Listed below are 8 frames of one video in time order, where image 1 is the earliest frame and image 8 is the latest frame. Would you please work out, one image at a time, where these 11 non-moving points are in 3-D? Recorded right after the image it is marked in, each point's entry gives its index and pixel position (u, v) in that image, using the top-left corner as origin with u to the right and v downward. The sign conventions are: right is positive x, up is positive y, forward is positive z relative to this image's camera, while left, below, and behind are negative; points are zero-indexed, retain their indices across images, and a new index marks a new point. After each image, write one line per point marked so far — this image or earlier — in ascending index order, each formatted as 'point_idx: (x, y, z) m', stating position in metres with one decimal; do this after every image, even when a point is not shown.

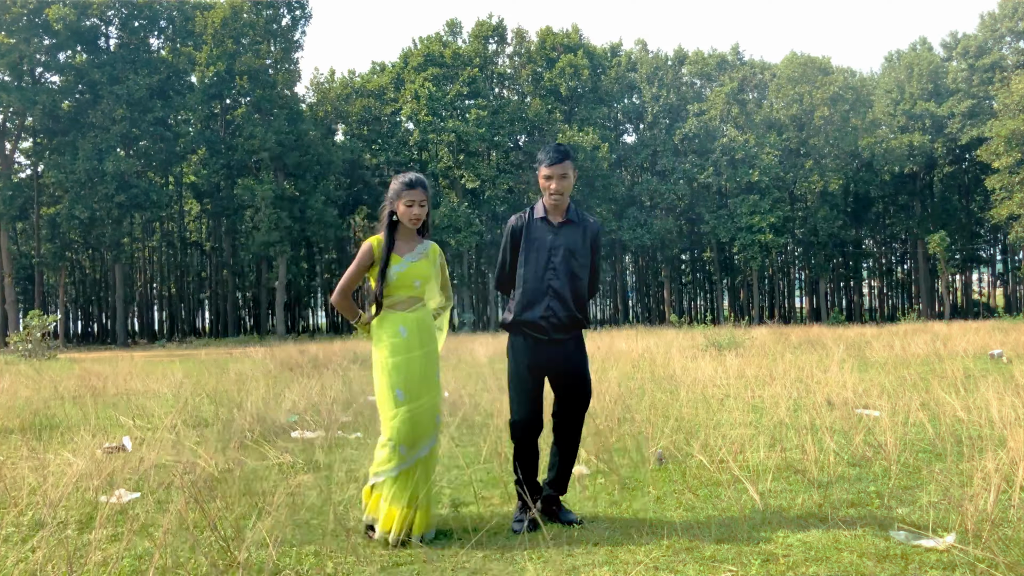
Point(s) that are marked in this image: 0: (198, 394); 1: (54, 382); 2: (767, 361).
0: (-3.1, -1.0, +6.5) m
1: (-5.5, -1.1, +8.0) m
2: (+3.1, -0.9, +8.3) m
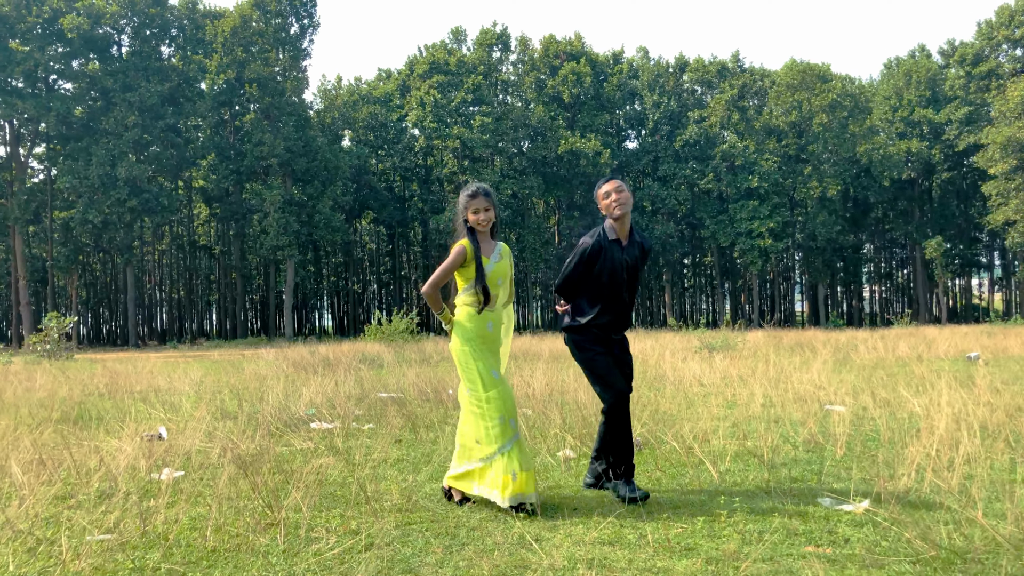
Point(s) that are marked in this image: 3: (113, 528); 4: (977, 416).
0: (-3.1, -1.1, +7.0) m
1: (-5.5, -1.2, +8.5) m
2: (+3.1, -1.0, +8.8) m
3: (-1.5, -0.9, +2.6) m
4: (+2.8, -0.8, +4.0) m
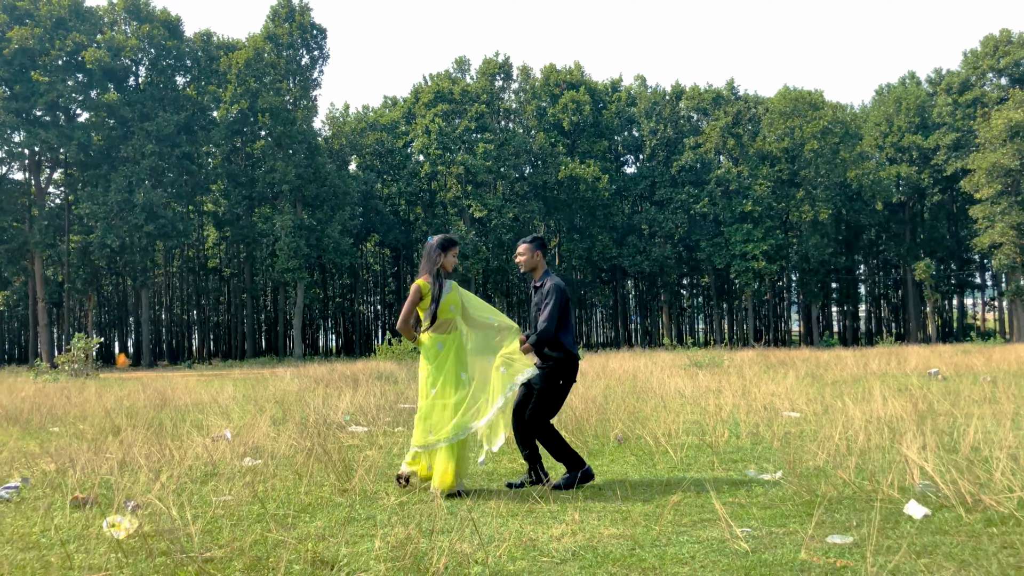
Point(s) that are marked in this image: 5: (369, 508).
0: (-3.0, -1.4, +8.0) m
1: (-5.4, -1.5, +9.5) m
2: (+3.2, -1.3, +9.7) m
3: (-1.5, -1.1, +3.6) m
4: (+2.8, -1.0, +5.0) m
5: (-0.7, -1.1, +3.3) m
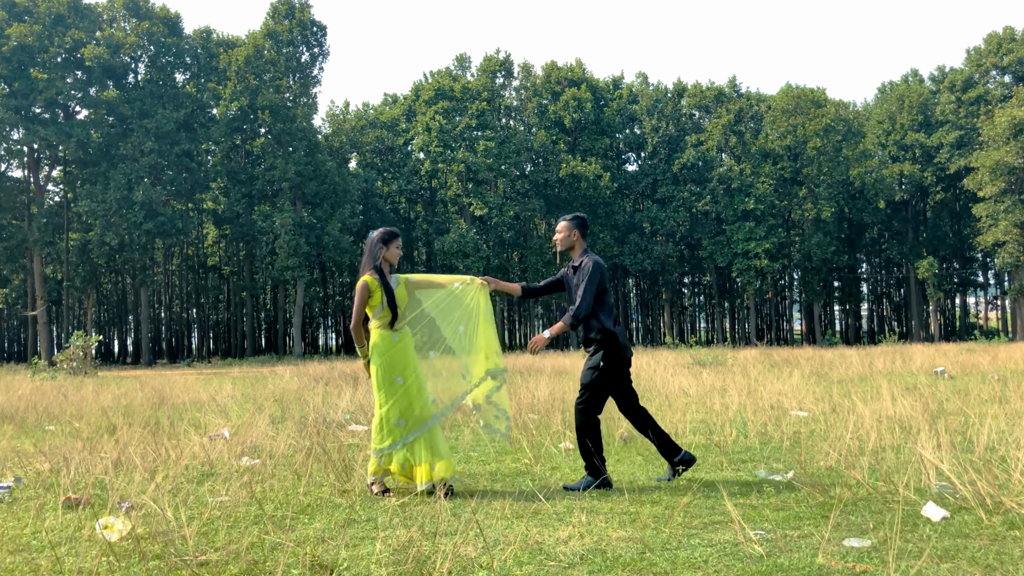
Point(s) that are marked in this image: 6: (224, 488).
0: (-3.0, -1.3, +7.9) m
1: (-5.4, -1.5, +9.4) m
2: (+3.2, -1.3, +9.6) m
3: (-1.5, -1.1, +3.5) m
4: (+2.8, -0.9, +4.9) m
5: (-0.7, -1.1, +3.2) m
6: (-1.5, -1.1, +3.6) m
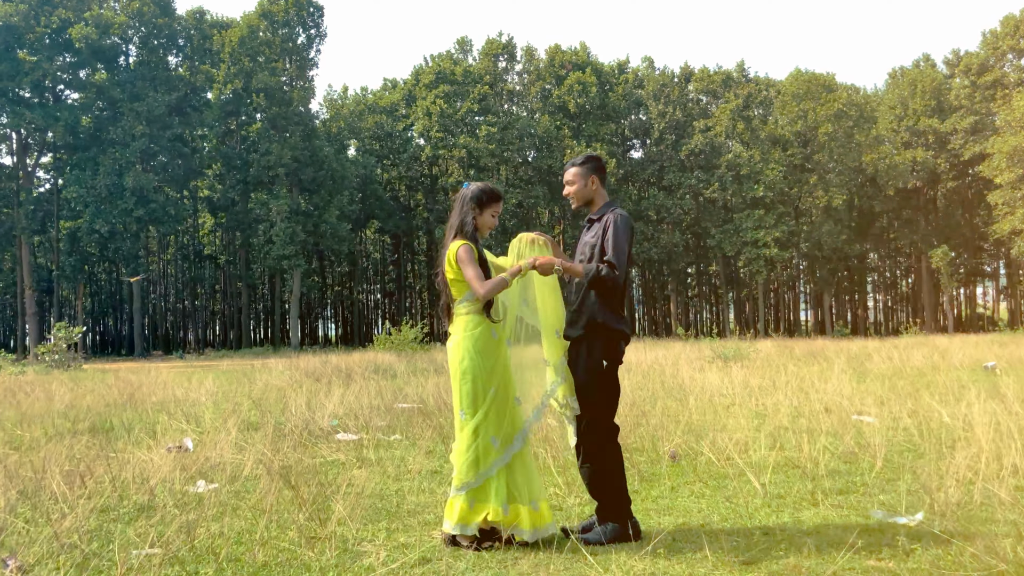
0: (-2.9, -1.2, +7.0) m
1: (-5.3, -1.3, +8.5) m
2: (+3.4, -1.1, +8.7) m
3: (-1.4, -1.0, +2.6) m
4: (+2.9, -0.8, +4.0) m
5: (-0.6, -1.0, +2.3) m
6: (-1.4, -1.0, +2.7) m
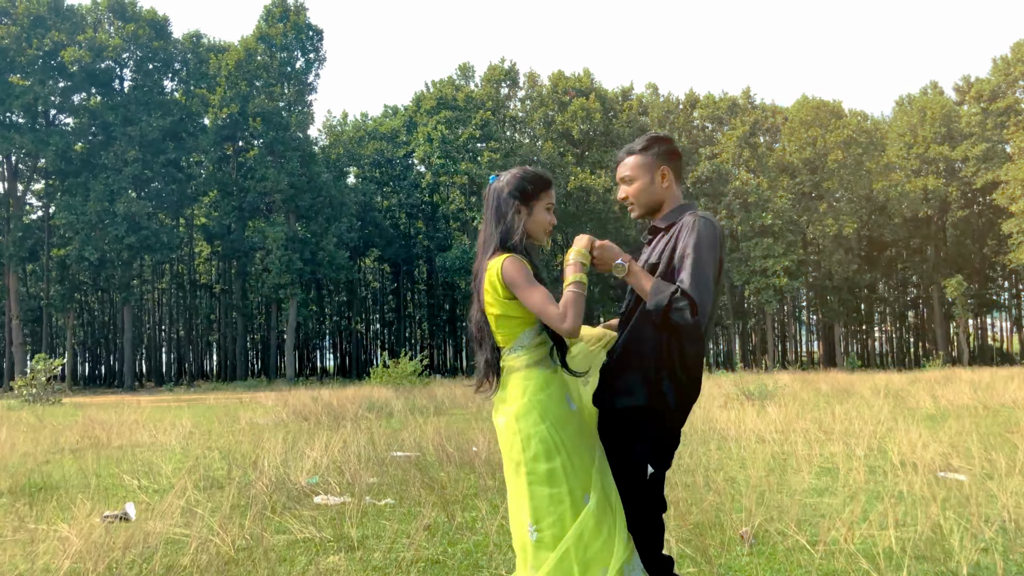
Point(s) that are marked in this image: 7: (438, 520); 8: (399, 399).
0: (-2.7, -1.4, +6.1) m
1: (-5.2, -1.6, +7.6) m
2: (+3.5, -1.4, +7.8) m
3: (-1.2, -1.0, +1.6) m
4: (+3.1, -1.0, +3.1) m
5: (-0.4, -1.0, +1.4) m
6: (-1.3, -1.0, +1.7) m
7: (-0.4, -1.3, +3.8) m
8: (-1.7, -1.7, +10.3) m
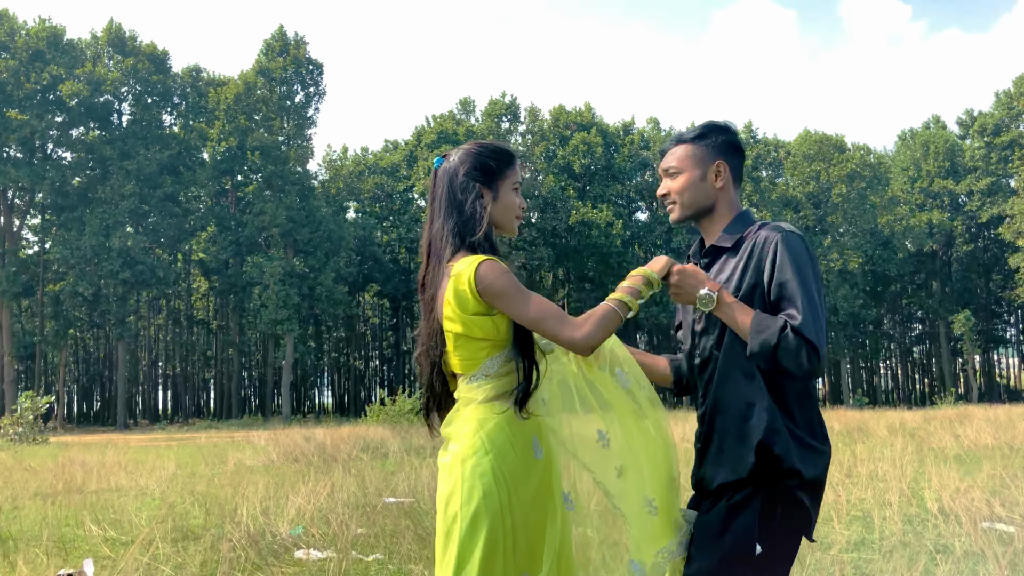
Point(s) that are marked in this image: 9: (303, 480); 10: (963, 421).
0: (-2.7, -1.7, +5.6) m
1: (-5.1, -2.0, +7.1) m
2: (+3.5, -1.8, +7.3) m
3: (-1.2, -1.1, +1.2) m
4: (+3.1, -1.1, +2.7) m
5: (-0.4, -1.1, +1.0) m
6: (-1.3, -1.1, +1.3) m
7: (-0.4, -1.5, +3.4) m
8: (-1.7, -2.2, +9.9) m
9: (-1.9, -1.7, +6.0) m
10: (+8.3, -2.4, +12.2) m
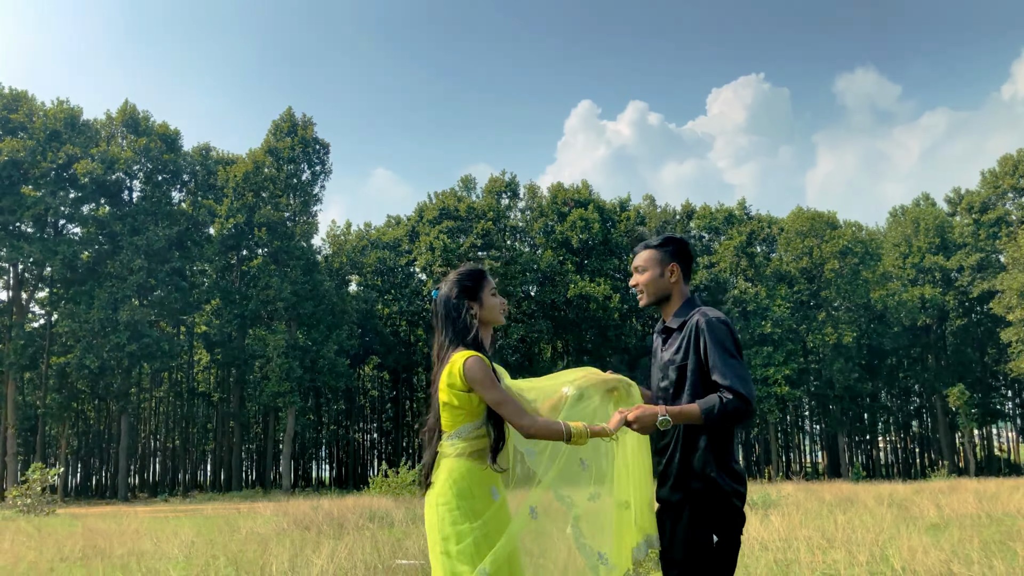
0: (-2.7, -2.4, +6.1) m
1: (-5.1, -2.8, +7.5) m
2: (+3.5, -2.7, +7.8) m
3: (-1.2, -1.3, +1.8) m
4: (+3.1, -1.5, +3.2) m
5: (-0.4, -1.3, +1.5) m
6: (-1.3, -1.4, +1.9) m
7: (-0.4, -1.9, +3.9) m
8: (-1.7, -3.3, +10.3) m
9: (-1.8, -2.5, +6.5) m
10: (+8.3, -3.8, +12.6) m
